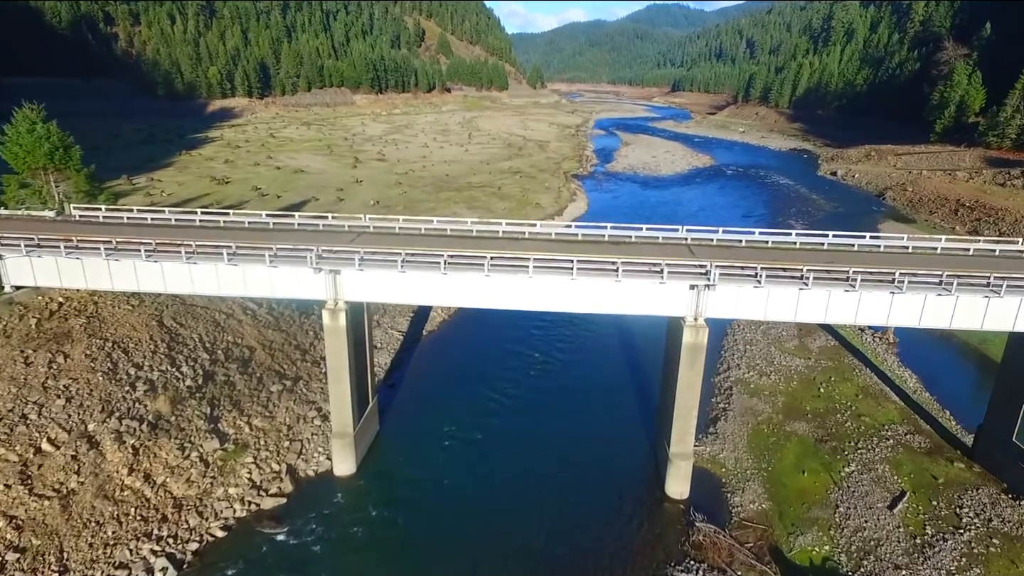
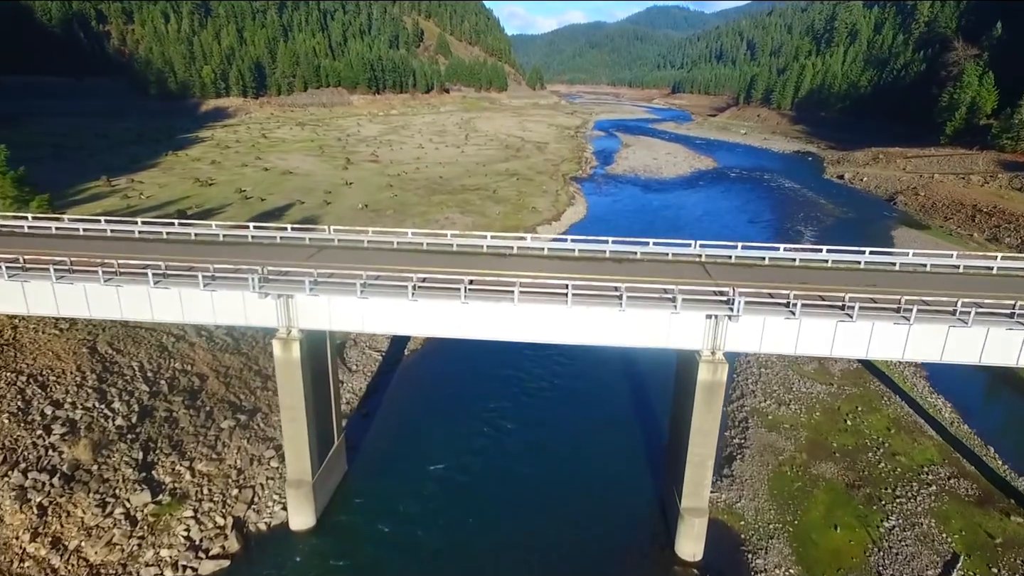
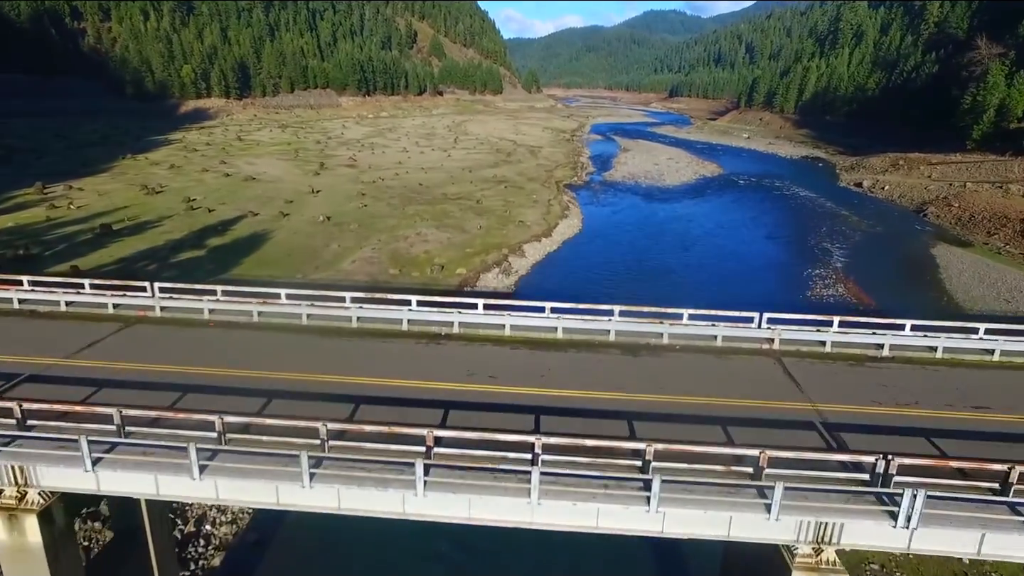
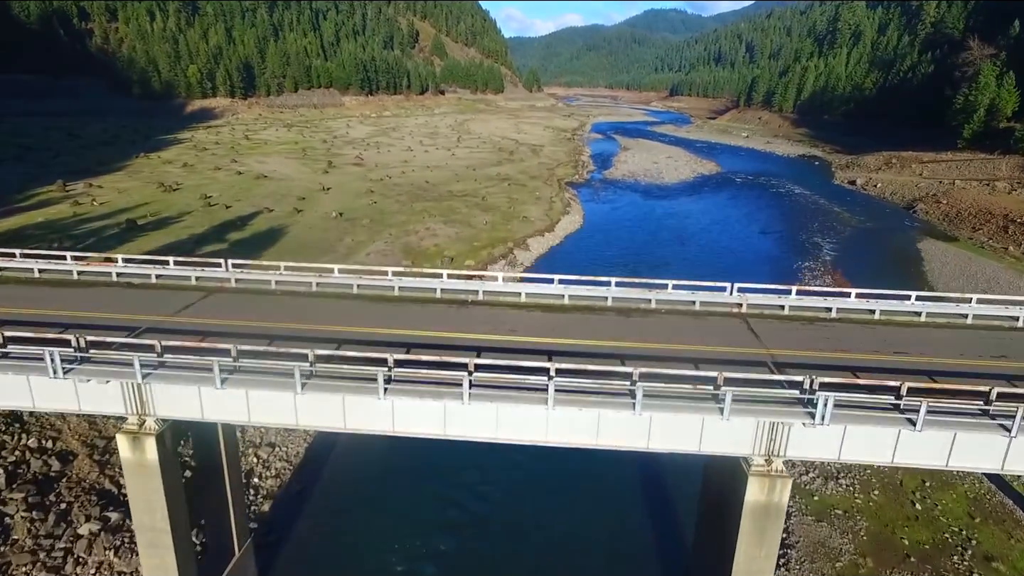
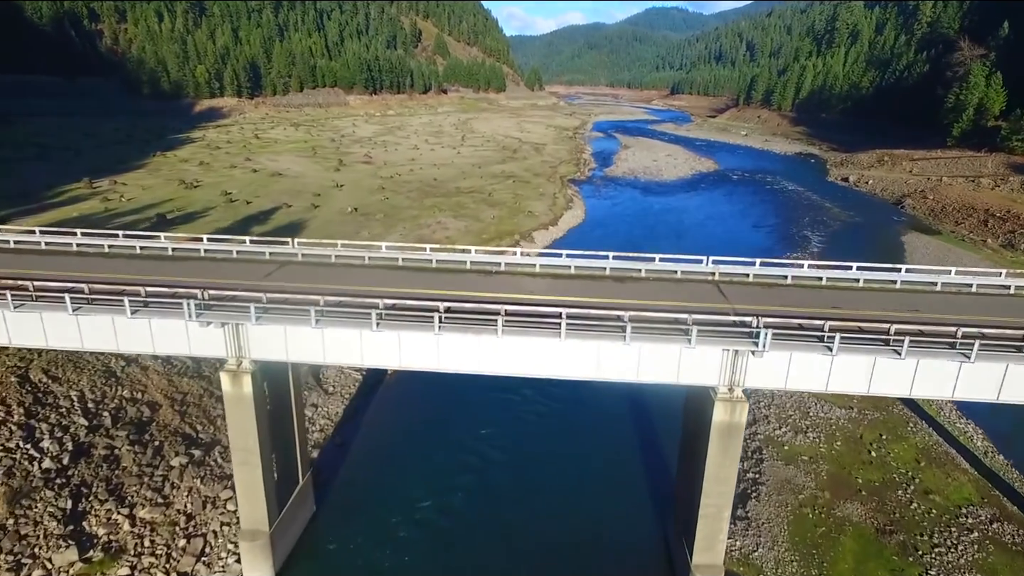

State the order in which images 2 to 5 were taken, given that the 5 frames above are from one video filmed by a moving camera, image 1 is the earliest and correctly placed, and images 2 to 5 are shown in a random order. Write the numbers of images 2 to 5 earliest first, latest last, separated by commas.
2, 5, 4, 3
